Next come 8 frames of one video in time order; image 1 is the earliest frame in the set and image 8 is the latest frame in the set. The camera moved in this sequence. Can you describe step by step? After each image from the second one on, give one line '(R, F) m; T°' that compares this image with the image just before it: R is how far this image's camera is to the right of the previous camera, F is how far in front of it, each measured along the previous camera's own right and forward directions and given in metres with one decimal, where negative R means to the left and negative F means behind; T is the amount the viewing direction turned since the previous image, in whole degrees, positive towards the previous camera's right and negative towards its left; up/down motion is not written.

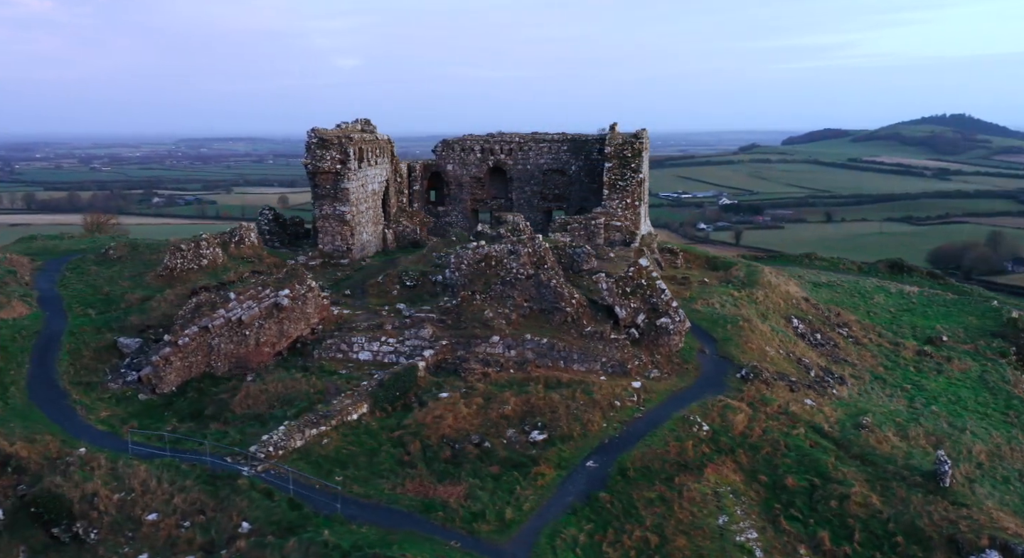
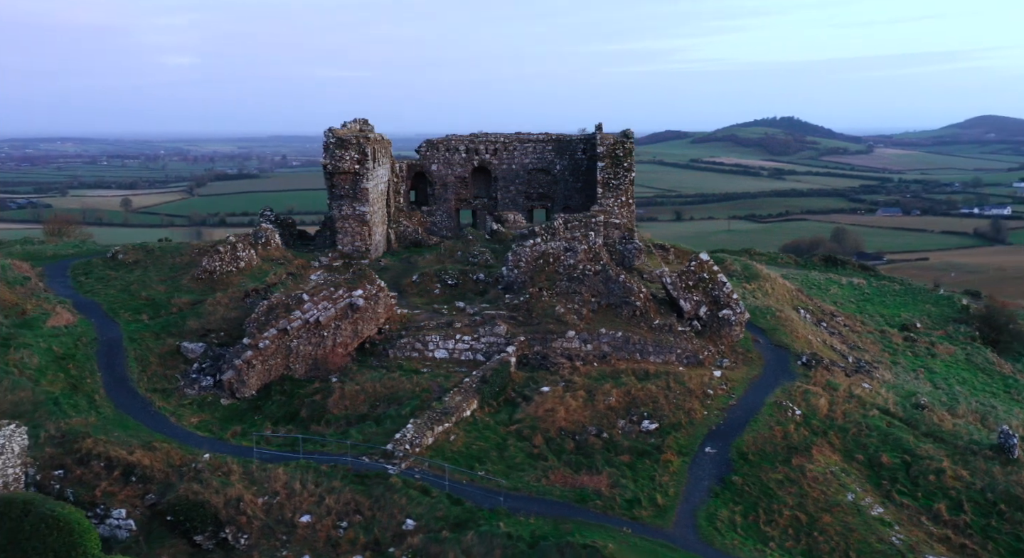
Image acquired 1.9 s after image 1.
(-3.4, 0.0) m; +6°
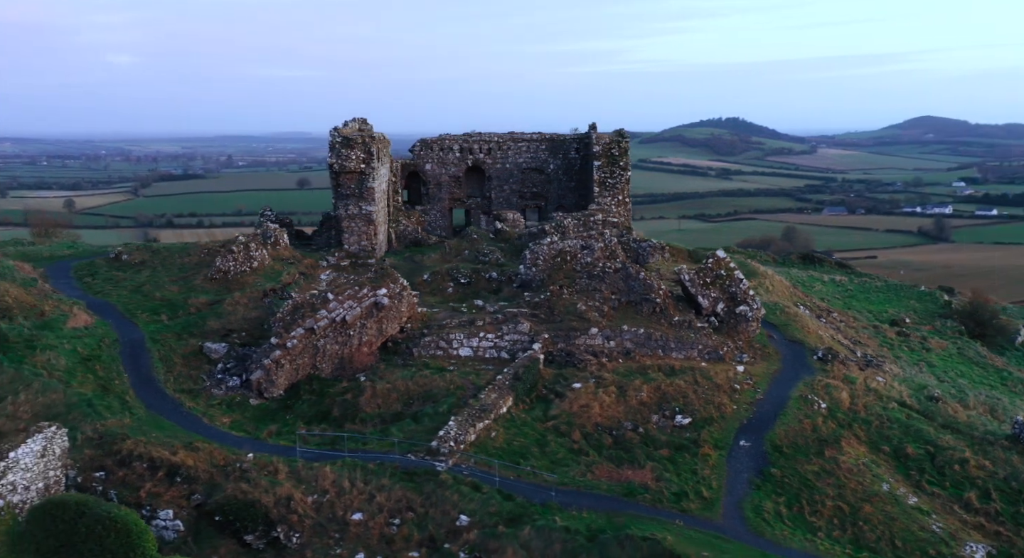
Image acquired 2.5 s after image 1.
(-1.1, -0.1) m; +2°
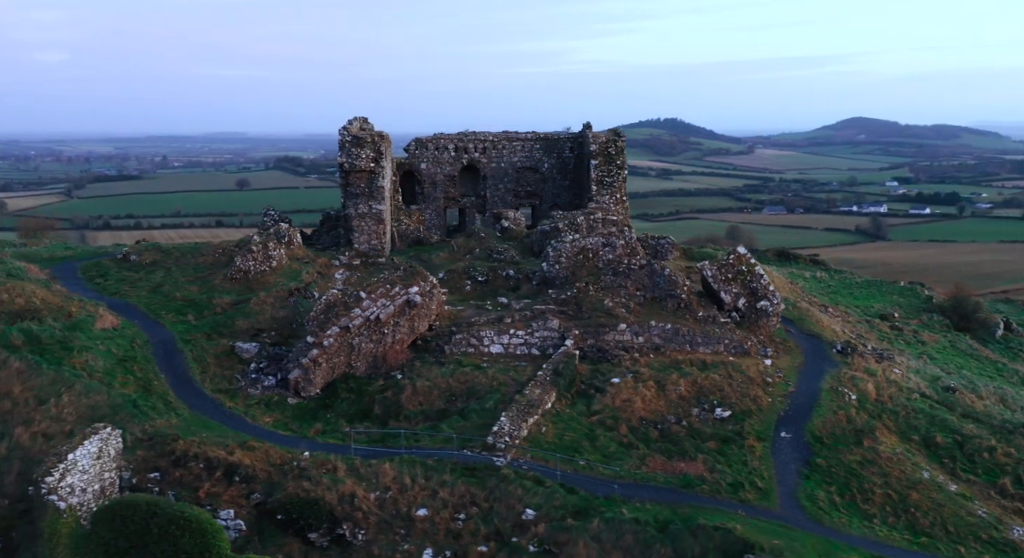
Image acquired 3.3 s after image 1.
(-1.4, -0.1) m; +2°
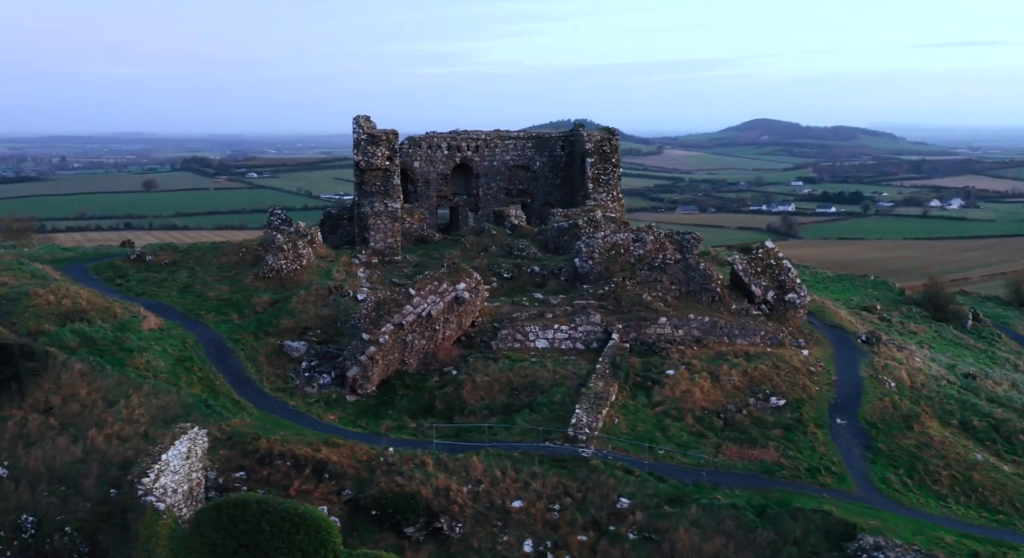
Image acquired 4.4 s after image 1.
(-2.0, -0.1) m; +3°
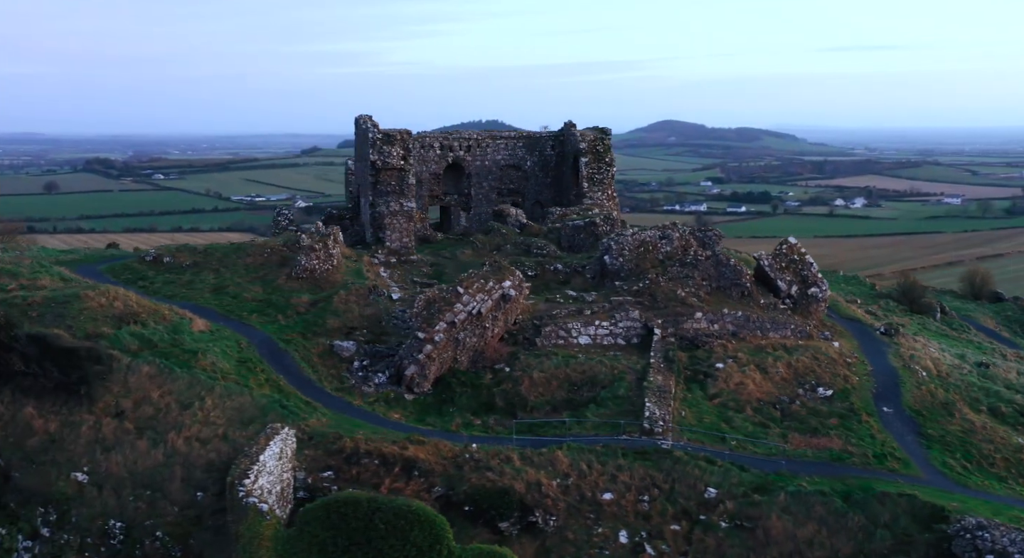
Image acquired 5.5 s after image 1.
(-2.0, -0.1) m; +3°
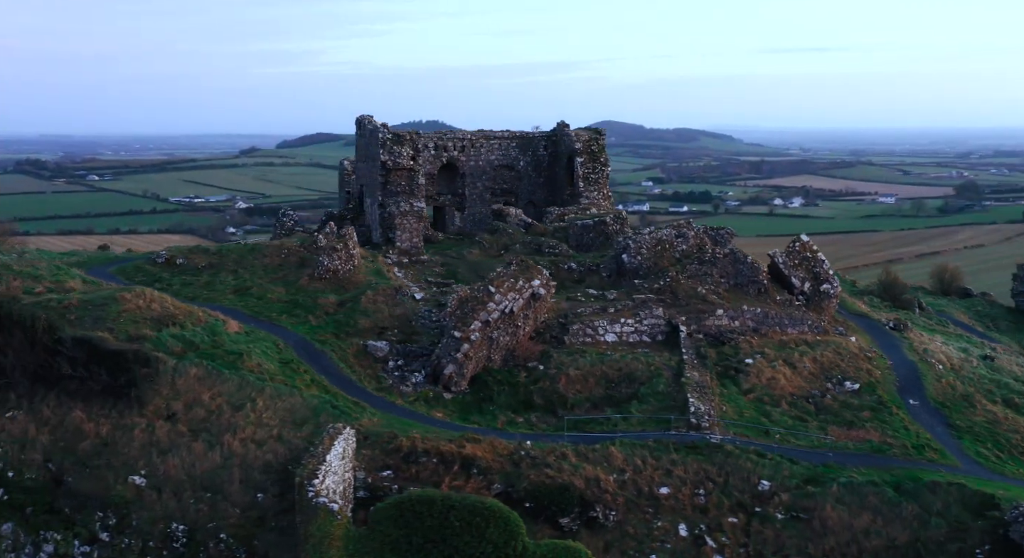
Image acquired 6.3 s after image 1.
(-1.3, -0.1) m; +2°
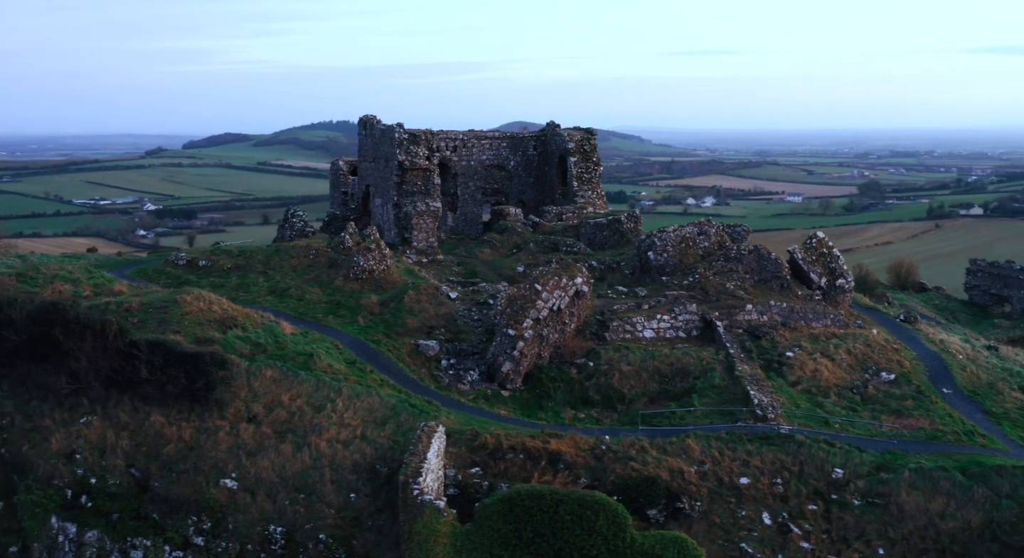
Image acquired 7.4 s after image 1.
(-2.0, -0.1) m; +4°
